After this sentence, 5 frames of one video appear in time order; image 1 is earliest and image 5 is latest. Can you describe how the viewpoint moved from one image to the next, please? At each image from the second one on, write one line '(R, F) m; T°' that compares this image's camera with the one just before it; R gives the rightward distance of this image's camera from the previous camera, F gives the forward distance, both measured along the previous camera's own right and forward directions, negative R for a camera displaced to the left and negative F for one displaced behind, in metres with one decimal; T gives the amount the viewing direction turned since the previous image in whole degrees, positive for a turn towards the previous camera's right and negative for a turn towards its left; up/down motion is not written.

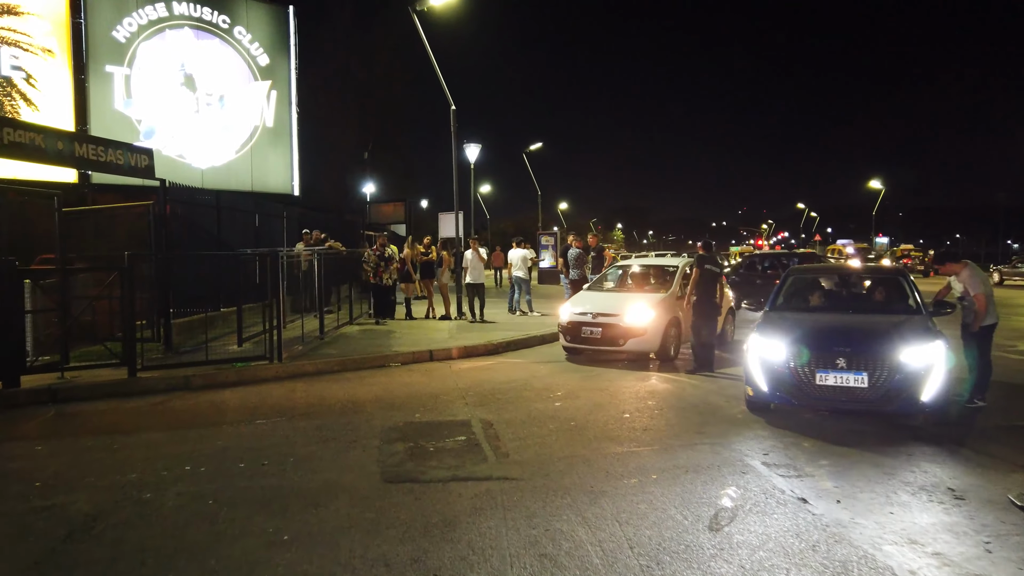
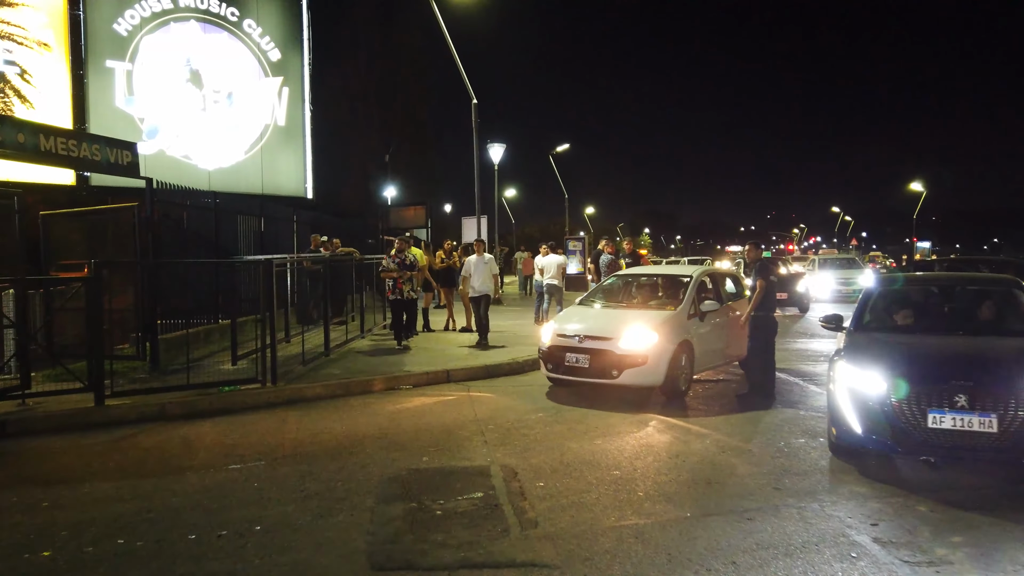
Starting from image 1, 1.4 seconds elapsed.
(0.0, +1.3) m; -2°
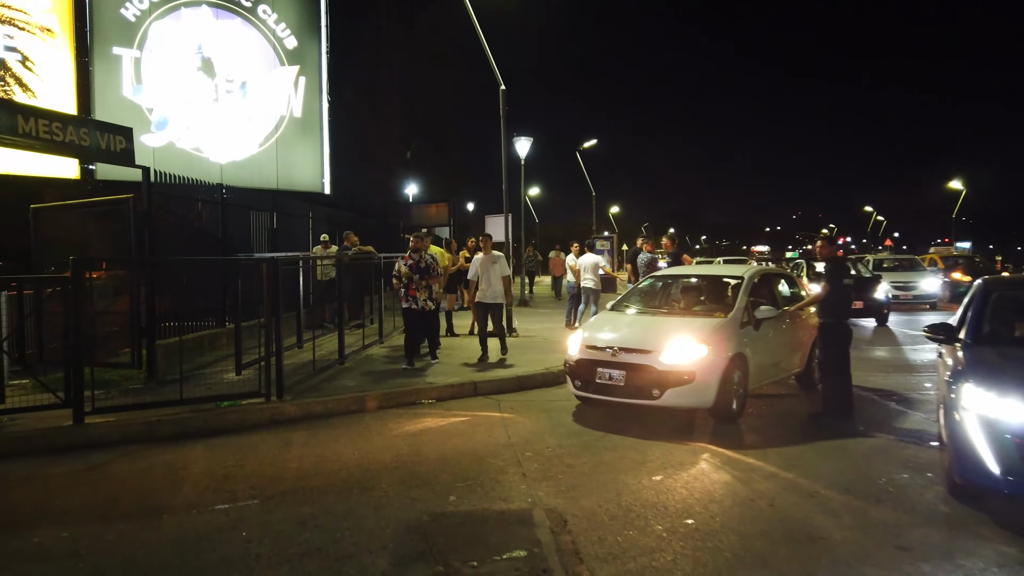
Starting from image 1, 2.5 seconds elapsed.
(-0.2, +1.0) m; -2°
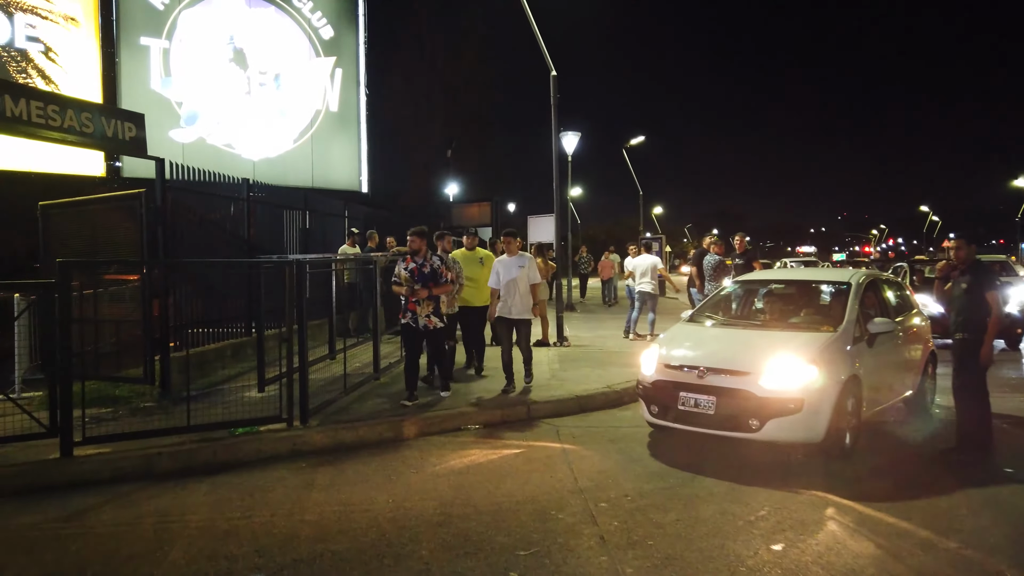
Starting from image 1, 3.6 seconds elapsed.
(-0.2, +1.1) m; -3°
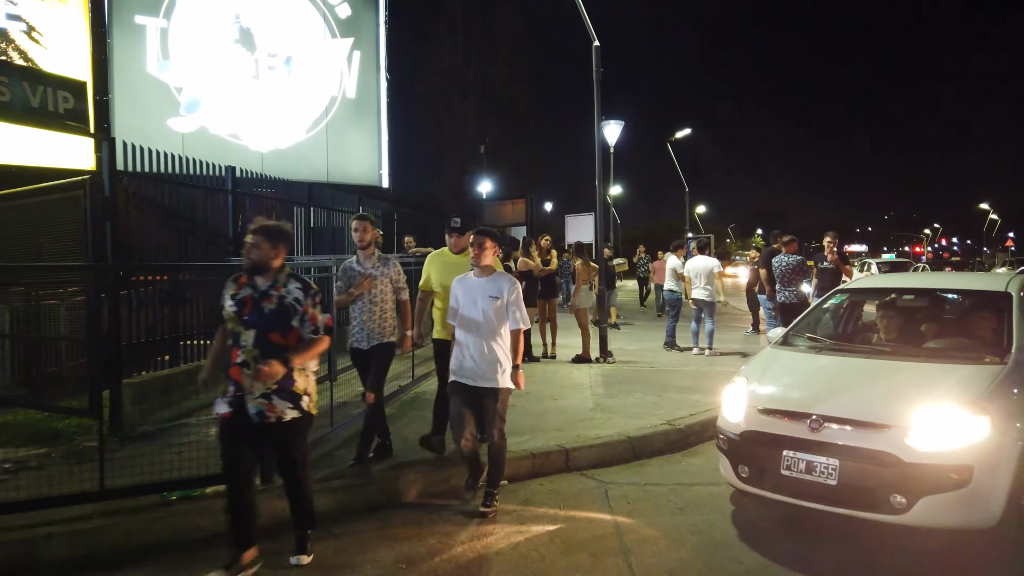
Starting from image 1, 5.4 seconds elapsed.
(0.0, +1.7) m; -3°
